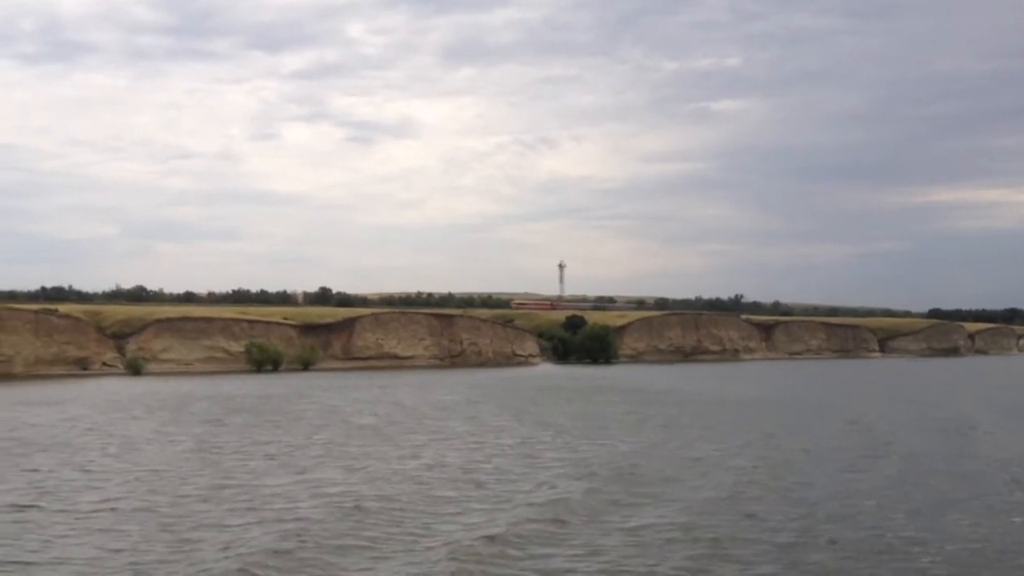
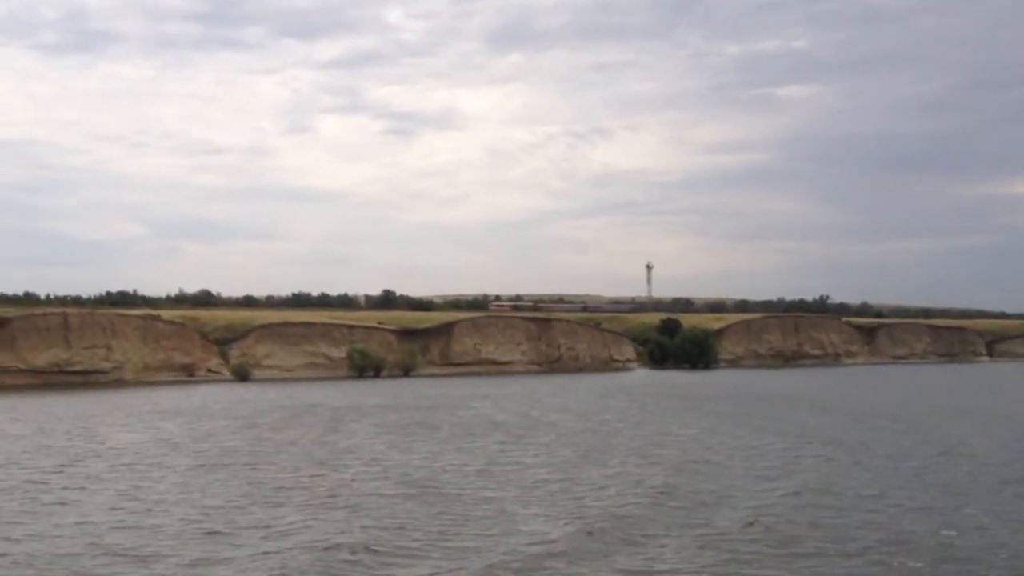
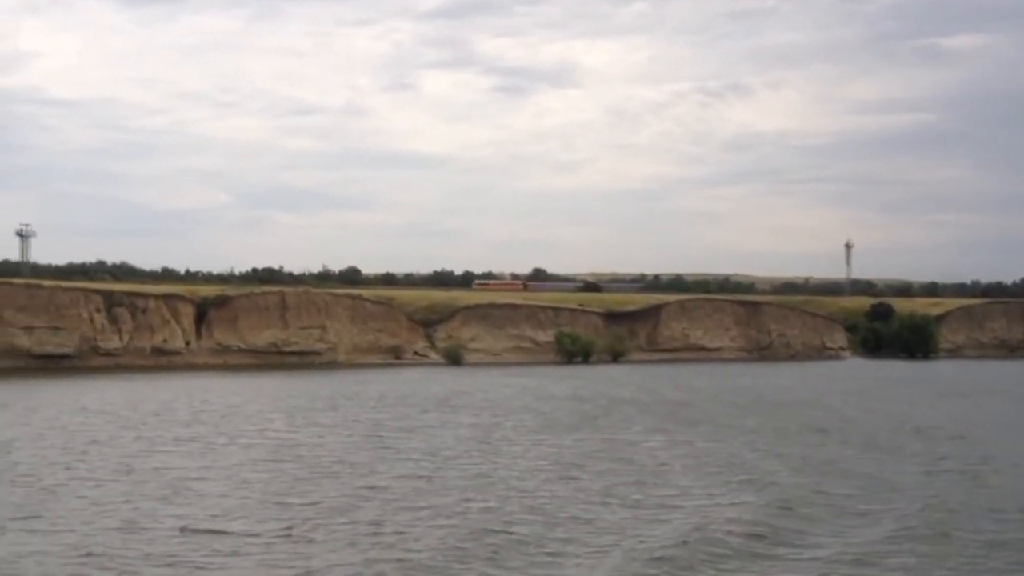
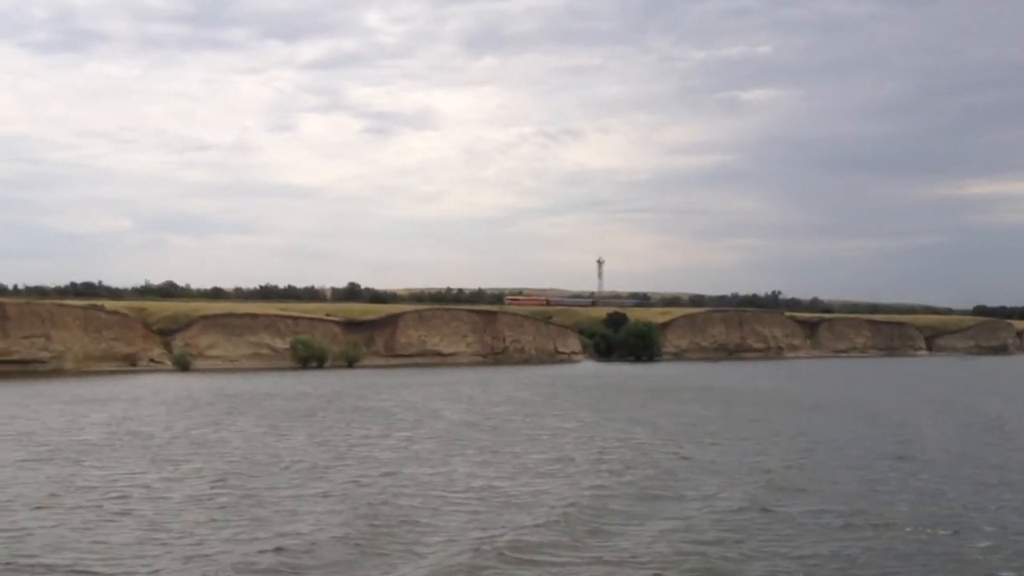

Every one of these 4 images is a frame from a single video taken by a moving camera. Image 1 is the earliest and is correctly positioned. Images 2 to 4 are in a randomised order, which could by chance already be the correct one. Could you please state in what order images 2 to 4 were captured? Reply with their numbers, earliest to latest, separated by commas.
4, 2, 3
